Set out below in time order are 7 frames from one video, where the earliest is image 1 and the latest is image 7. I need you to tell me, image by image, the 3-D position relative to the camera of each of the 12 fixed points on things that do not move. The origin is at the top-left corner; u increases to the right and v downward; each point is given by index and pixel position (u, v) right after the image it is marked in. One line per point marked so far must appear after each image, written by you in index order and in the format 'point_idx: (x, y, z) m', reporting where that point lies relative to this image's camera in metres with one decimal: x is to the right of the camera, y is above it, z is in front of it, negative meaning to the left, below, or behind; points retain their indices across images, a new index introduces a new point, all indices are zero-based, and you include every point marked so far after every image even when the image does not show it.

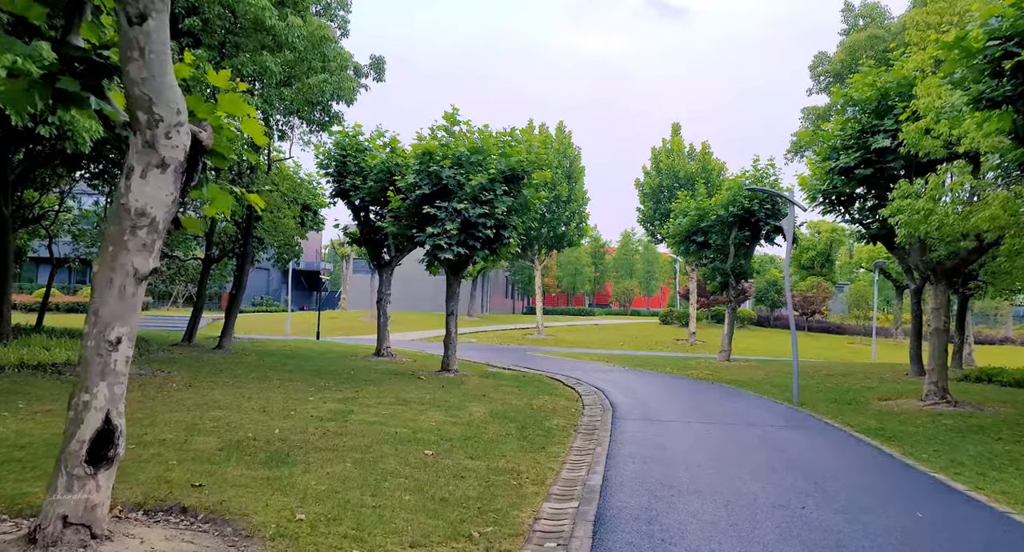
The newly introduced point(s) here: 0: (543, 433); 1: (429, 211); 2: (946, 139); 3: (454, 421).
0: (+0.4, -2.0, +9.0) m
1: (-1.7, +1.3, +13.7) m
2: (+7.0, +2.2, +11.3) m
3: (-0.7, -1.8, +8.7) m
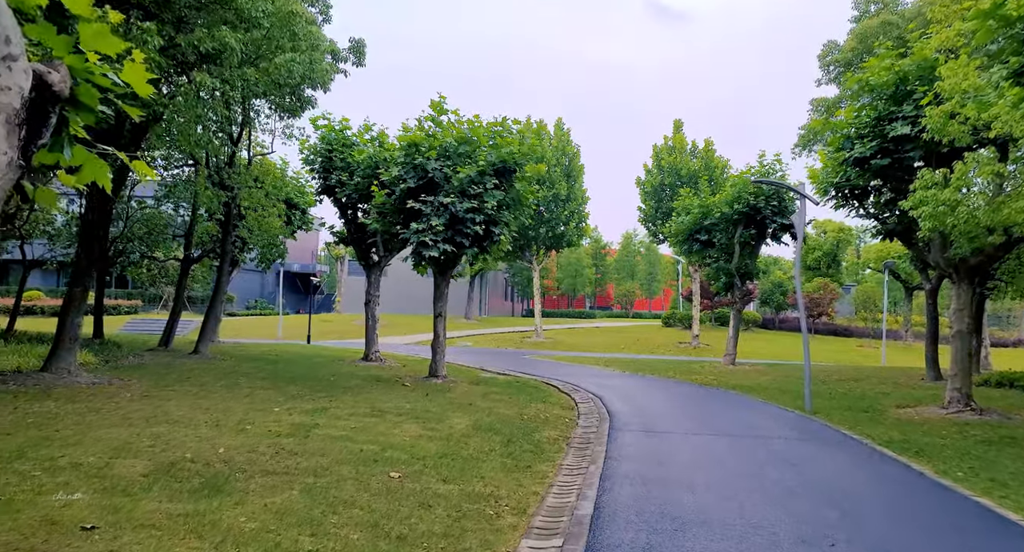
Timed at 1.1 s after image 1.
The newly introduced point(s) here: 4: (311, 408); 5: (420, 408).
0: (+0.2, -2.0, +8.0) m
1: (-1.8, +1.3, +12.8) m
2: (+6.9, +2.3, +10.4) m
3: (-0.9, -1.8, +7.8) m
4: (-2.6, -1.7, +9.0) m
5: (-1.3, -1.8, +9.8) m
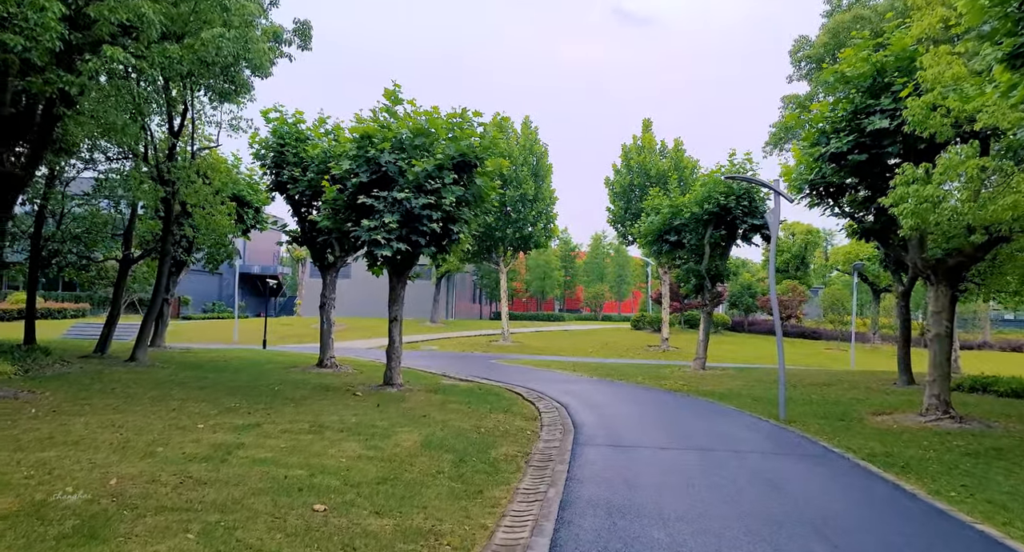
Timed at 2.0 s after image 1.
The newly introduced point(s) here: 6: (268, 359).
0: (-0.3, -2.0, +7.2) m
1: (-2.5, +1.3, +11.9) m
2: (+6.3, +2.3, +9.8) m
3: (-1.4, -1.8, +7.0) m
4: (-3.1, -1.7, +8.1) m
5: (-1.8, -1.8, +8.9) m
6: (-6.8, -2.3, +19.5) m
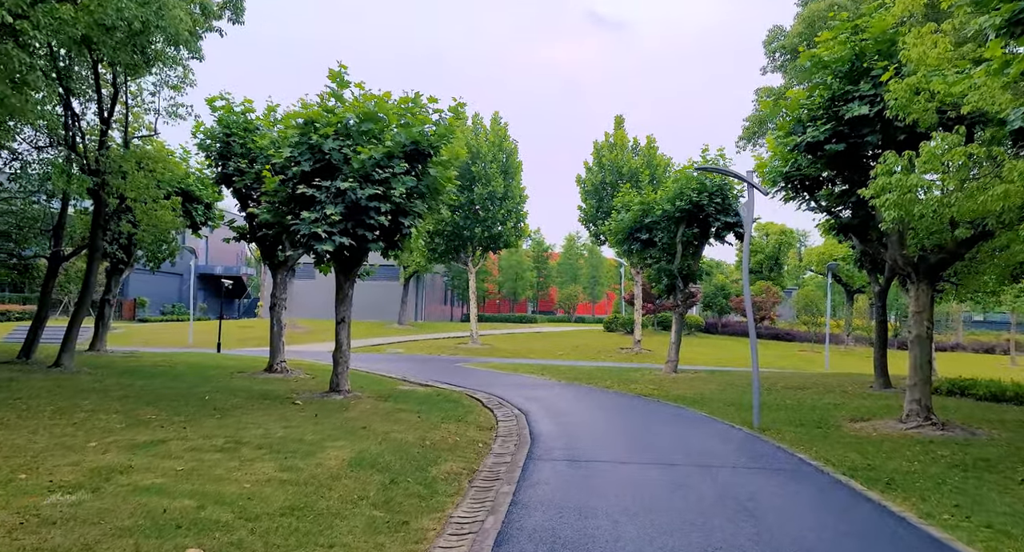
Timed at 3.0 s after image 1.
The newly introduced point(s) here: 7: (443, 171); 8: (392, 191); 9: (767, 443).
0: (-0.8, -1.9, +6.3) m
1: (-3.2, +1.3, +10.9) m
2: (+5.6, +2.3, +9.1) m
3: (-1.9, -1.7, +6.0) m
4: (-3.7, -1.7, +7.1) m
5: (-2.4, -1.8, +7.9) m
6: (-7.8, -2.3, +18.4) m
7: (-1.2, +1.8, +11.9) m
8: (-1.9, +1.3, +11.0) m
9: (+3.5, -2.3, +9.5) m
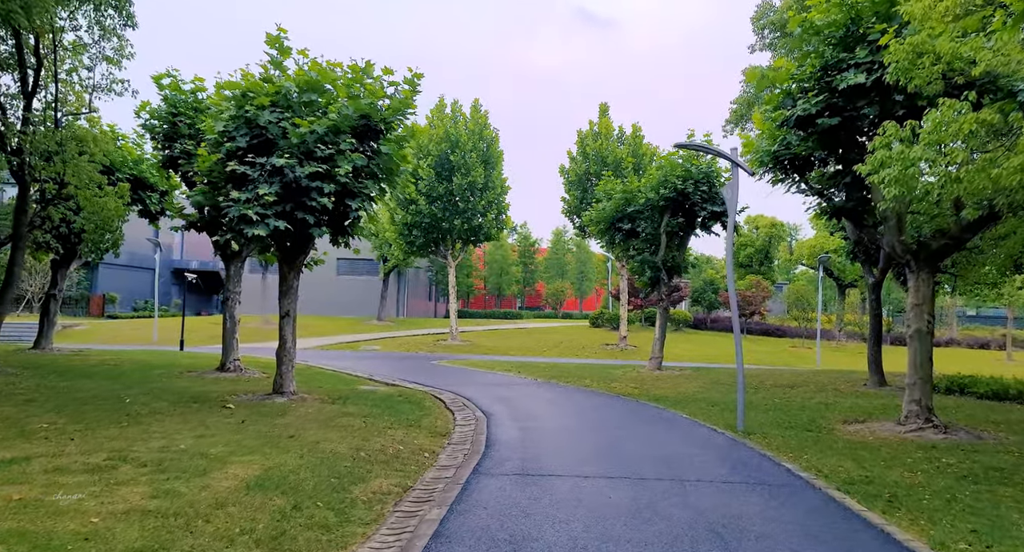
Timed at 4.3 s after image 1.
0: (-1.4, -1.8, +5.2) m
1: (-3.8, +1.5, +9.7) m
2: (+5.0, +2.5, +8.1) m
3: (-2.4, -1.6, +4.9) m
4: (-4.3, -1.5, +5.9) m
5: (-3.0, -1.7, +6.8) m
6: (-8.5, -2.1, +17.2) m
7: (-1.8, +2.0, +10.7) m
8: (-2.5, +1.5, +9.9) m
9: (+2.9, -2.1, +8.5) m
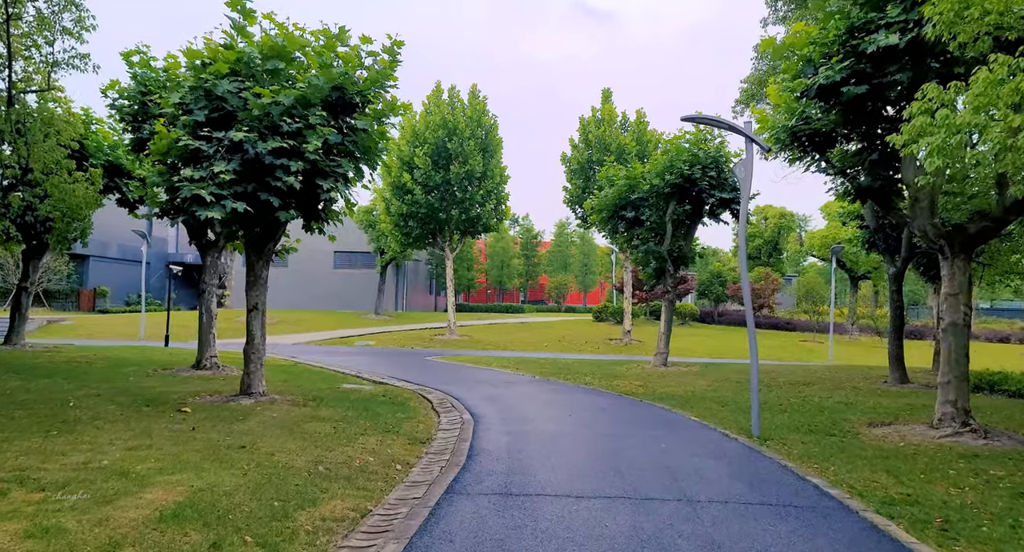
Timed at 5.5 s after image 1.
0: (-1.6, -1.7, +4.2) m
1: (-4.0, +1.6, +8.7) m
2: (+4.9, +2.6, +7.0) m
3: (-2.6, -1.5, +3.9) m
4: (-4.4, -1.4, +4.9) m
5: (-3.2, -1.5, +5.8) m
6: (-8.5, -1.9, +16.2) m
7: (-1.9, +2.1, +9.7) m
8: (-2.6, +1.6, +8.8) m
9: (+2.7, -2.0, +7.4) m
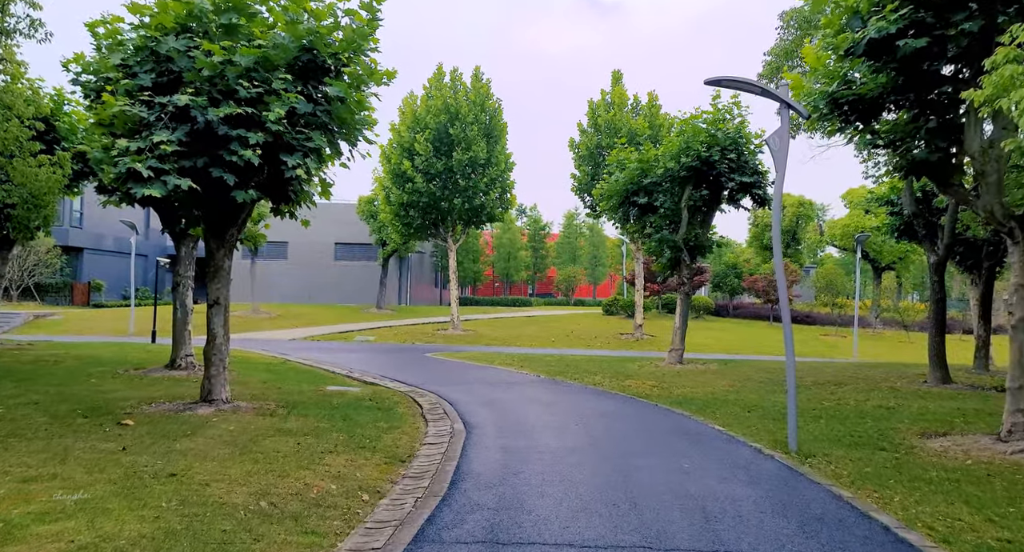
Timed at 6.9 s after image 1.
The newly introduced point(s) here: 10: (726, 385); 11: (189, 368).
0: (-1.7, -1.6, +2.9) m
1: (-4.0, +1.7, +7.4) m
2: (+4.8, +2.7, +5.6) m
3: (-2.7, -1.4, +2.6) m
4: (-4.5, -1.3, +3.7) m
5: (-3.2, -1.5, +4.5) m
6: (-8.5, -1.7, +15.1) m
7: (-2.0, +2.2, +8.4) m
8: (-2.7, +1.8, +7.6) m
9: (+2.7, -1.8, +6.1) m
10: (+4.1, -2.1, +13.5) m
11: (-6.1, -1.7, +13.1) m
